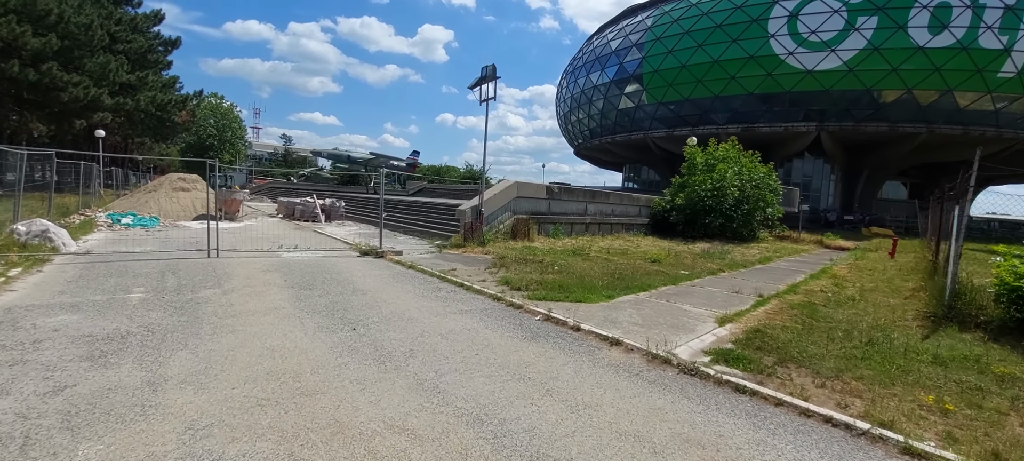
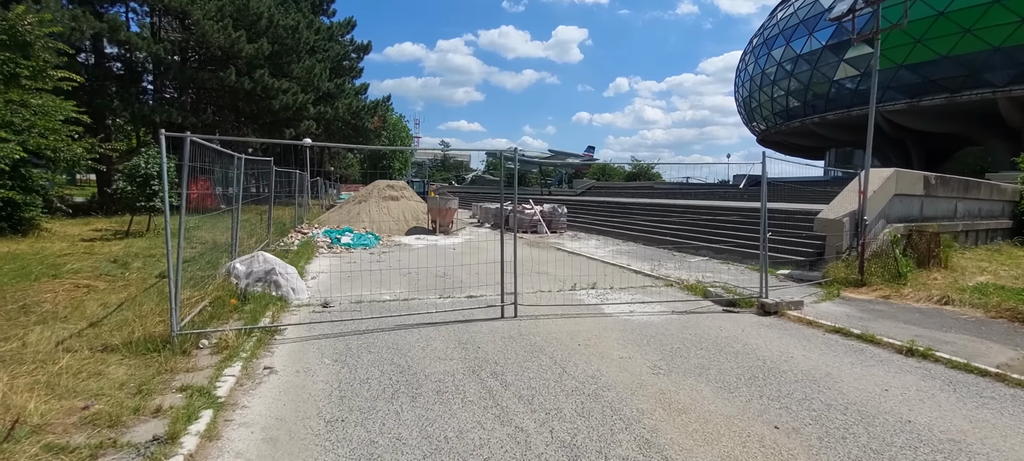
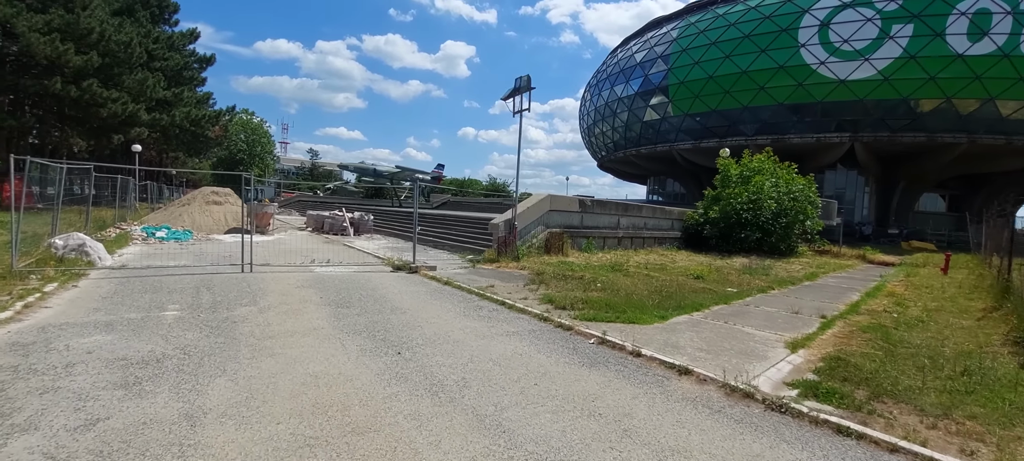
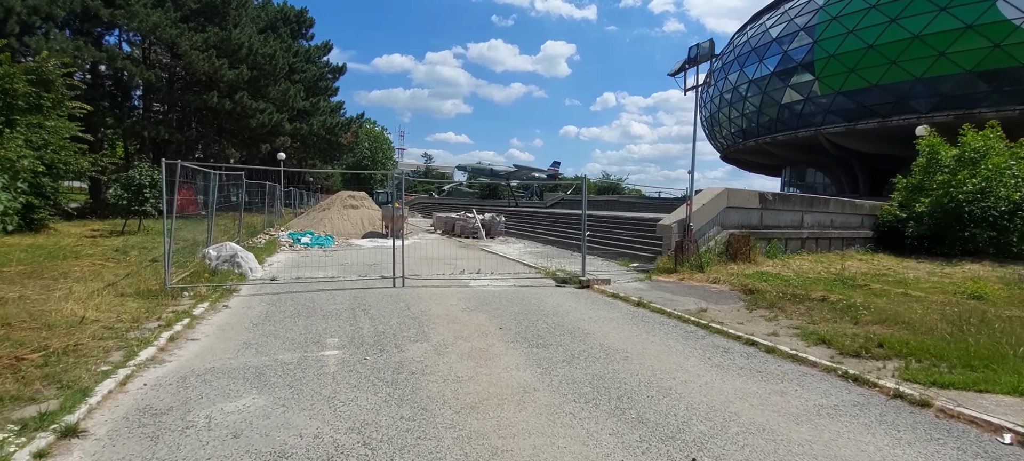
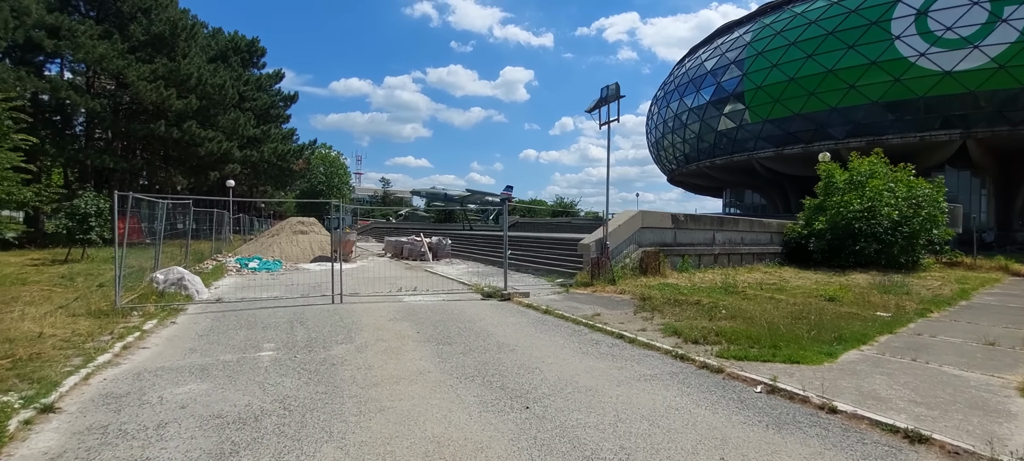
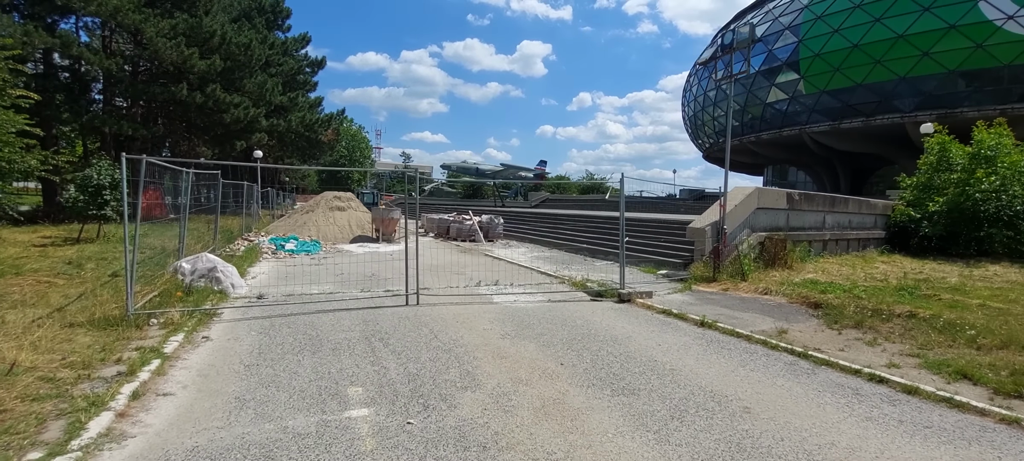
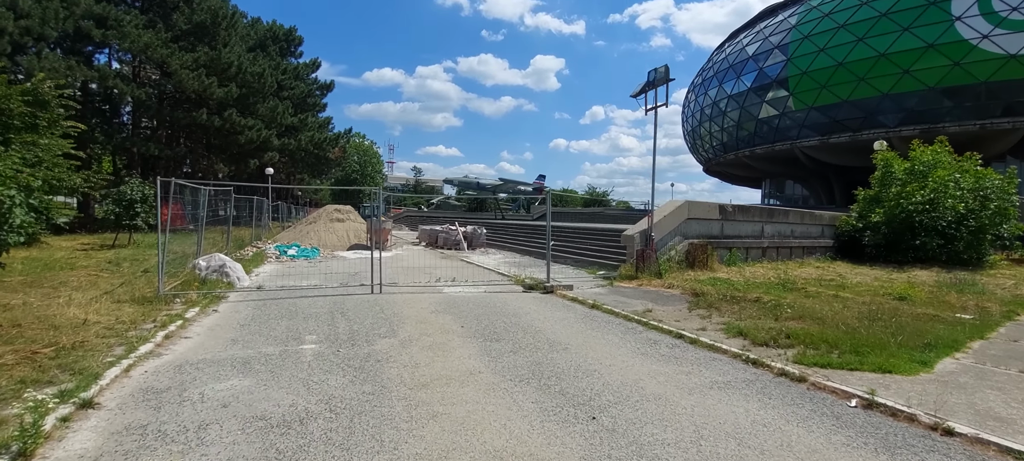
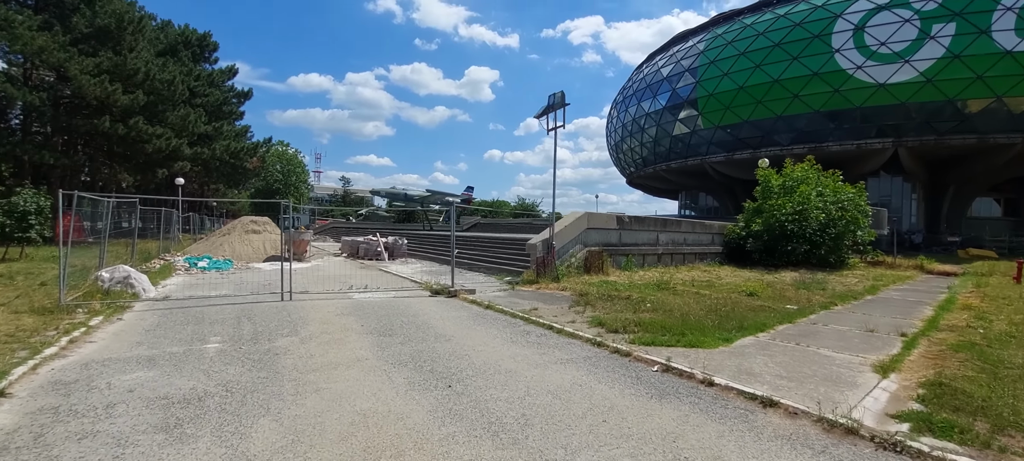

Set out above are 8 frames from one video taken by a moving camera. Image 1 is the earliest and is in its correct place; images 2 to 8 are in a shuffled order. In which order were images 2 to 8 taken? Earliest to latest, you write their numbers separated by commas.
3, 8, 5, 7, 4, 6, 2
